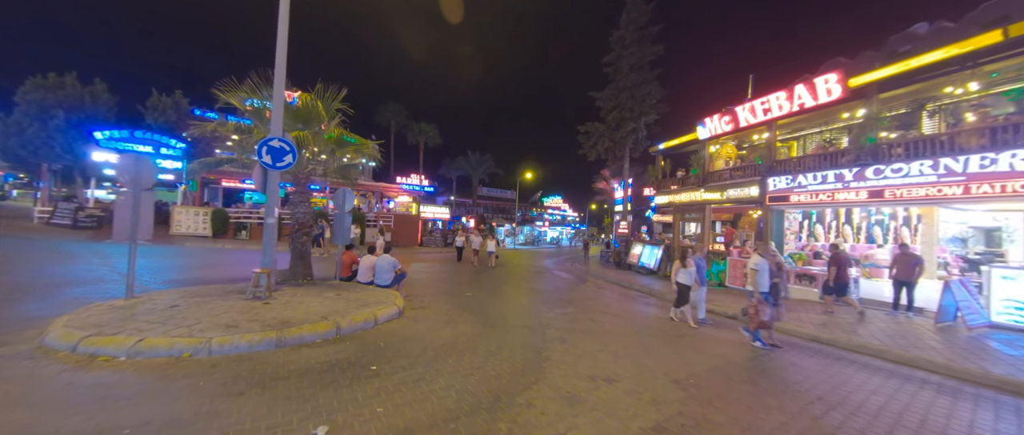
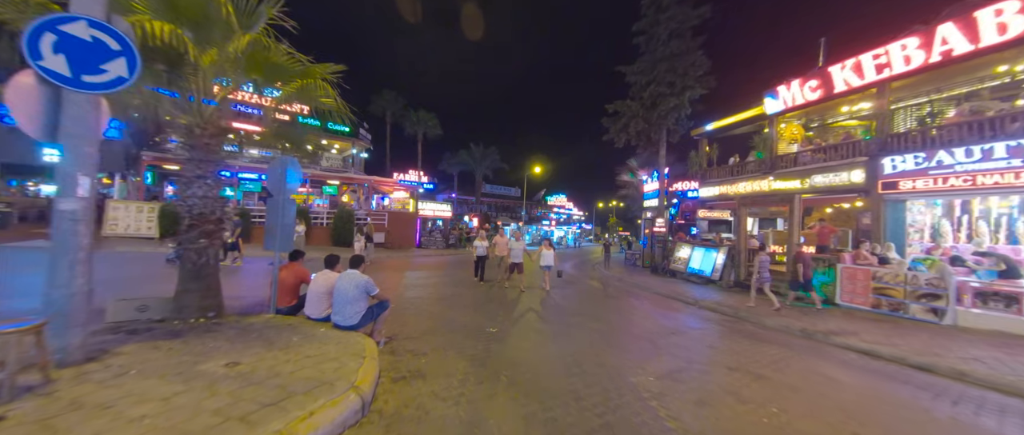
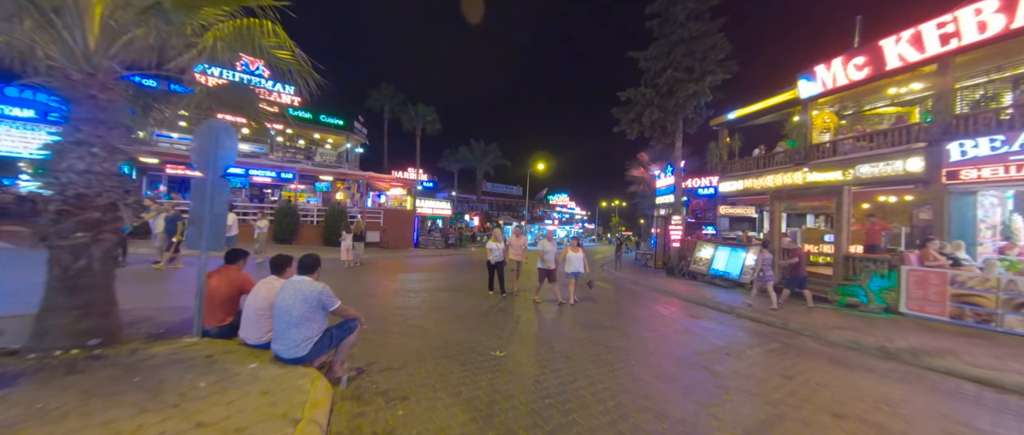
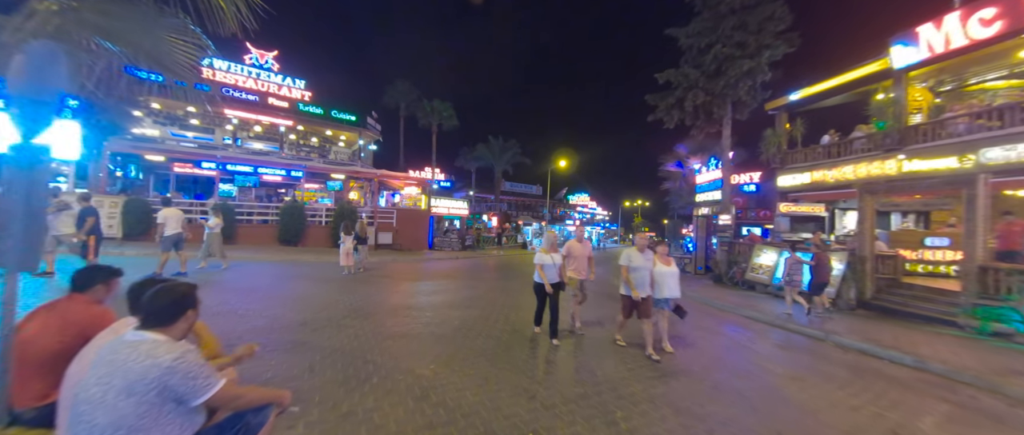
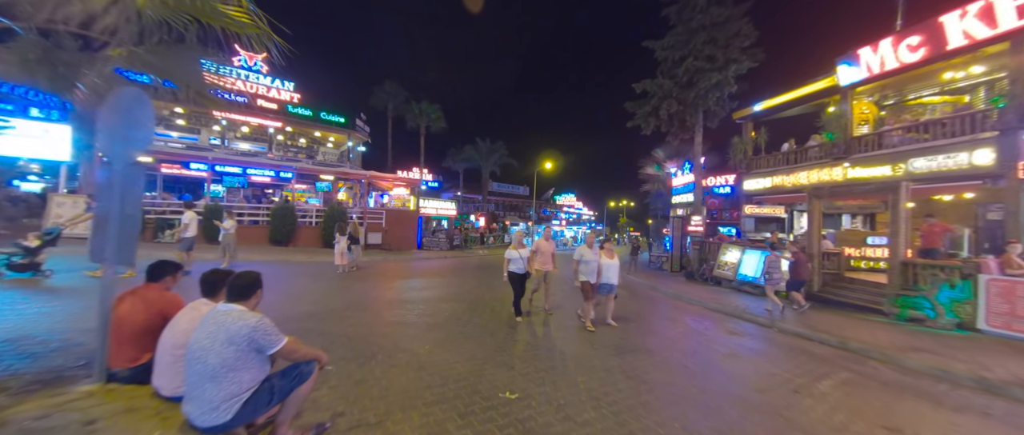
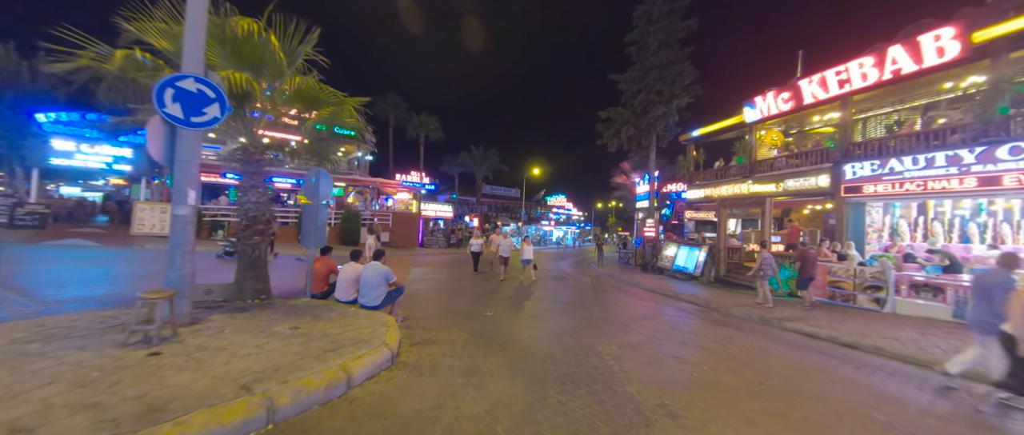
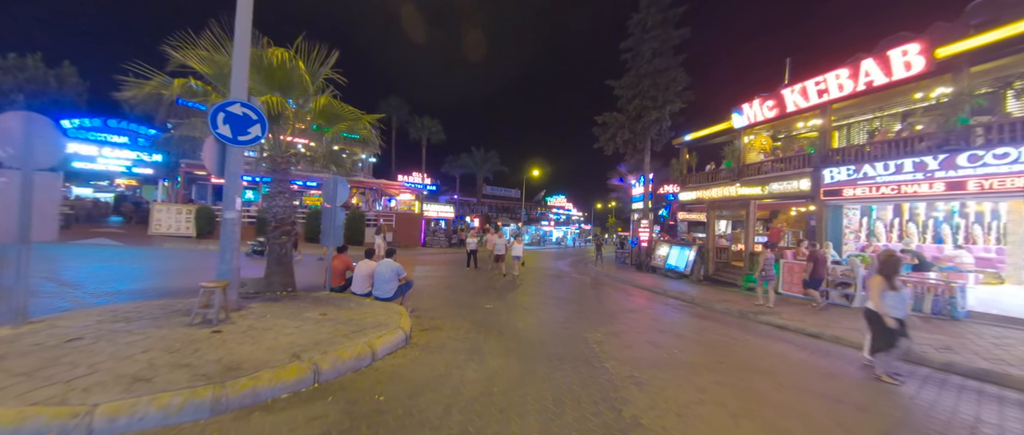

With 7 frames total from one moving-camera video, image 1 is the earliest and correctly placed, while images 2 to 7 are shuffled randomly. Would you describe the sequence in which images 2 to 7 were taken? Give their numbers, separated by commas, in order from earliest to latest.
7, 6, 2, 3, 5, 4
